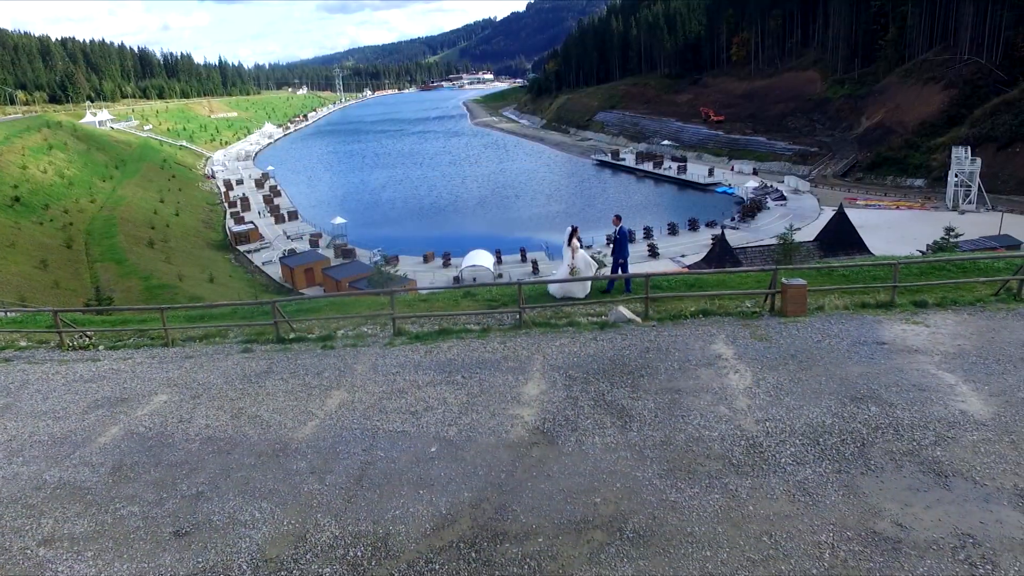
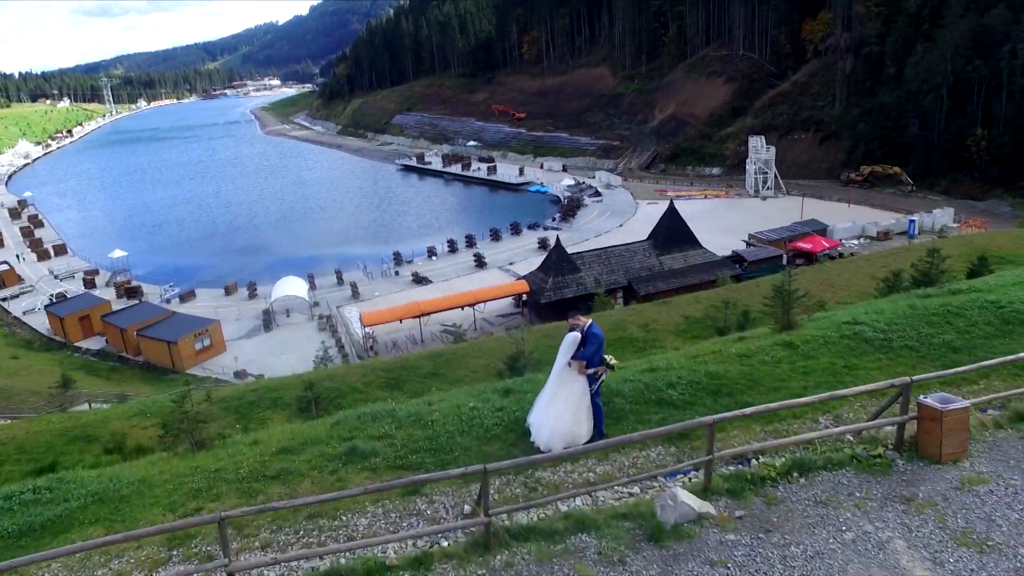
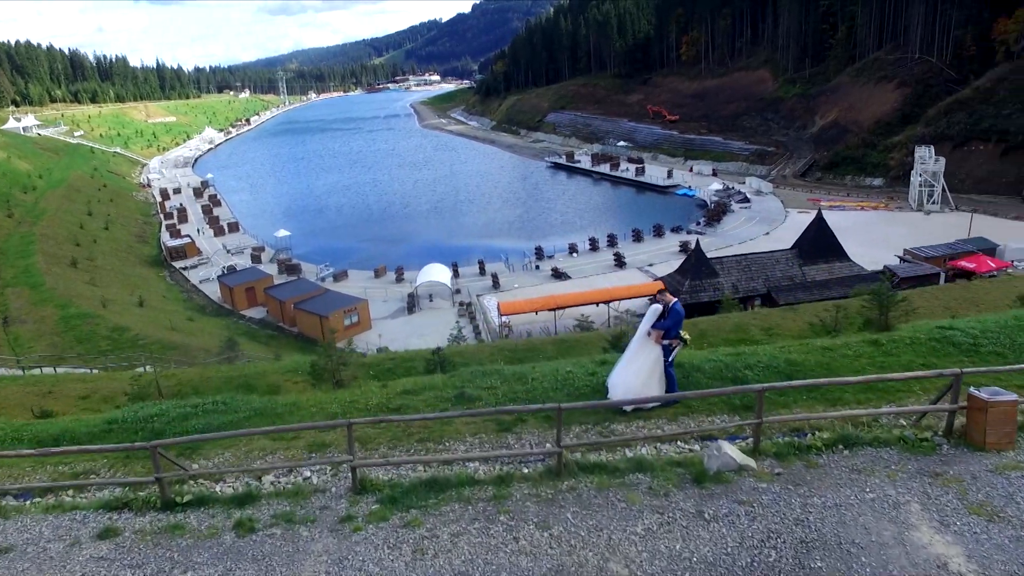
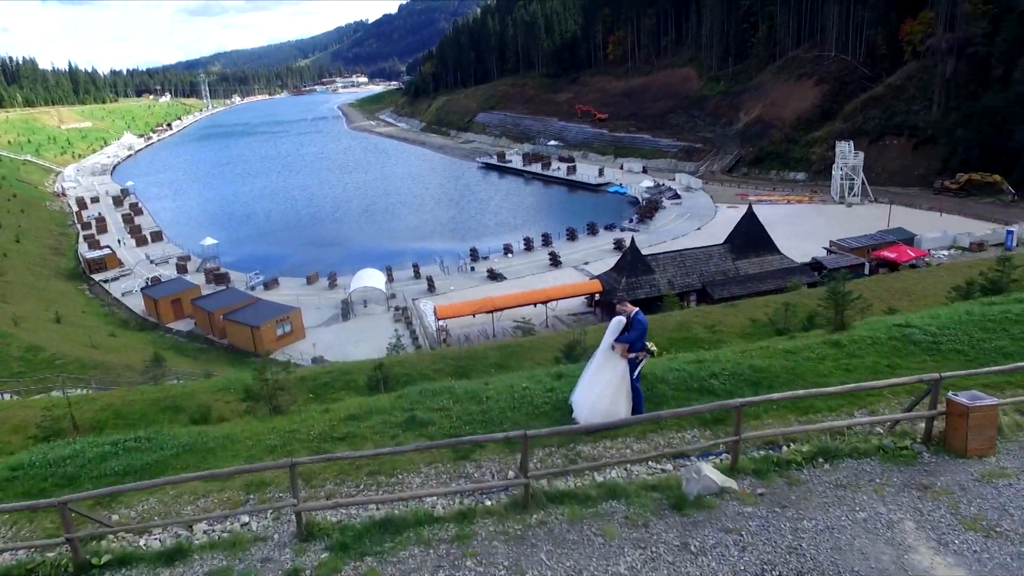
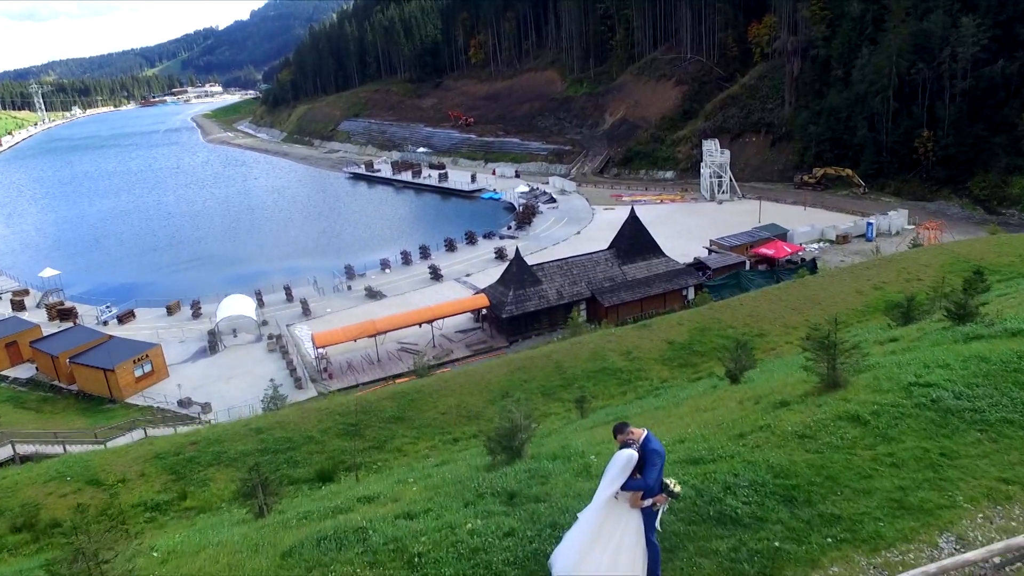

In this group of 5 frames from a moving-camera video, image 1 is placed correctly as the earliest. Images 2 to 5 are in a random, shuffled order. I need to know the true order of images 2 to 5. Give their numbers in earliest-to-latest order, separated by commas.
3, 4, 2, 5
